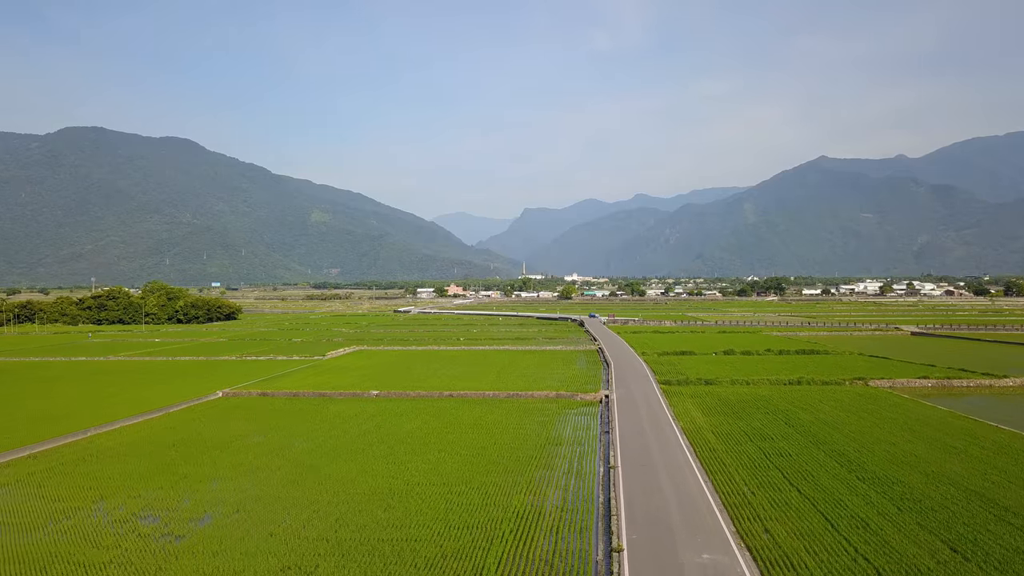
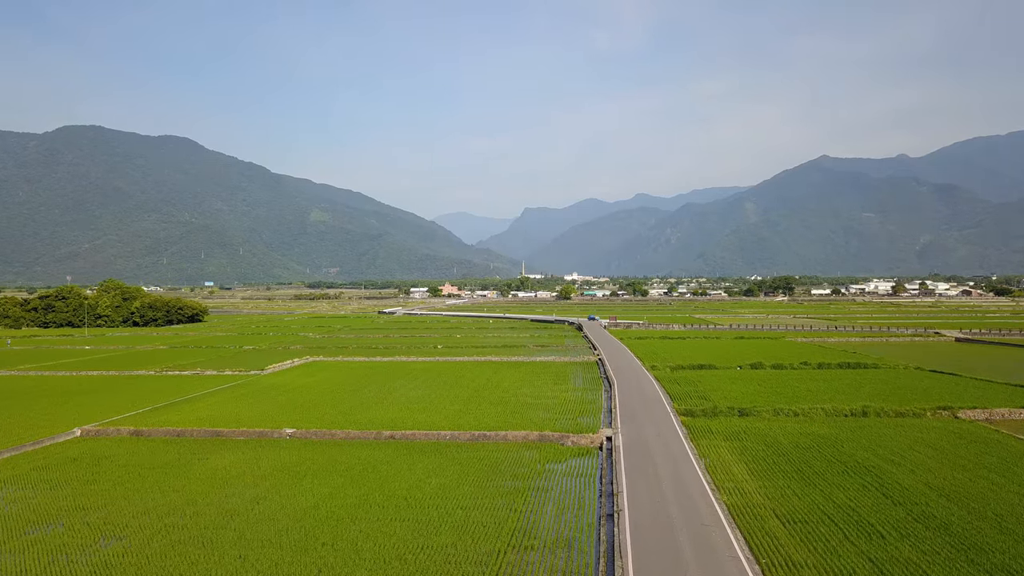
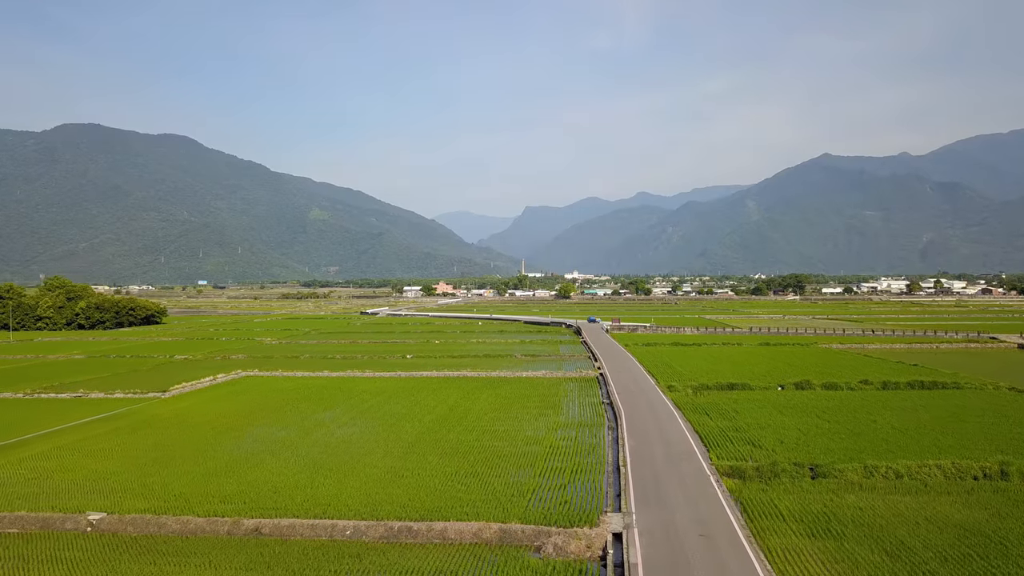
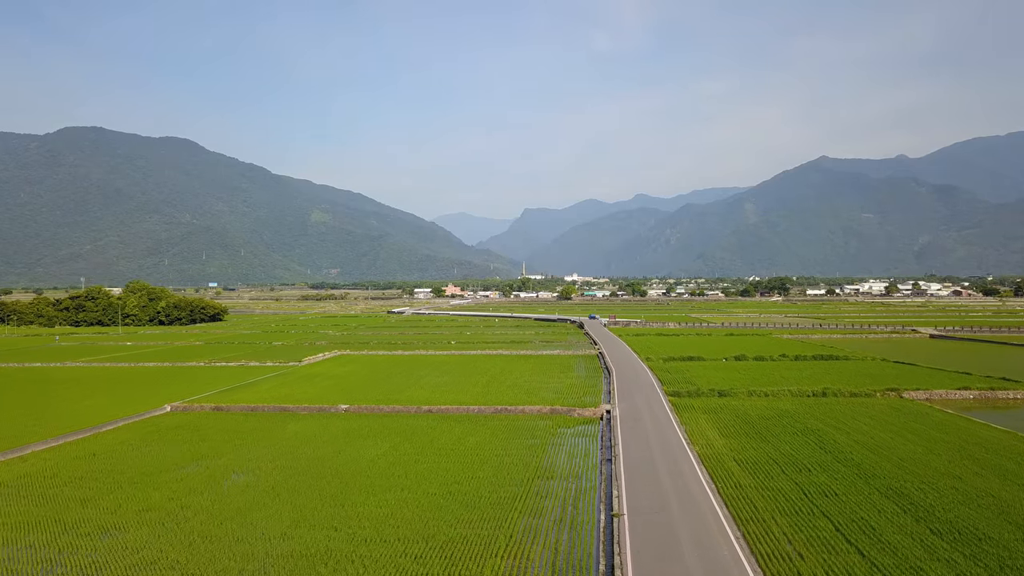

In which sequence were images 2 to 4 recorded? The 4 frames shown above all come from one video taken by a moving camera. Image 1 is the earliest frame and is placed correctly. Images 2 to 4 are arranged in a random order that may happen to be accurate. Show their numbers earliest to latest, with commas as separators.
4, 2, 3
